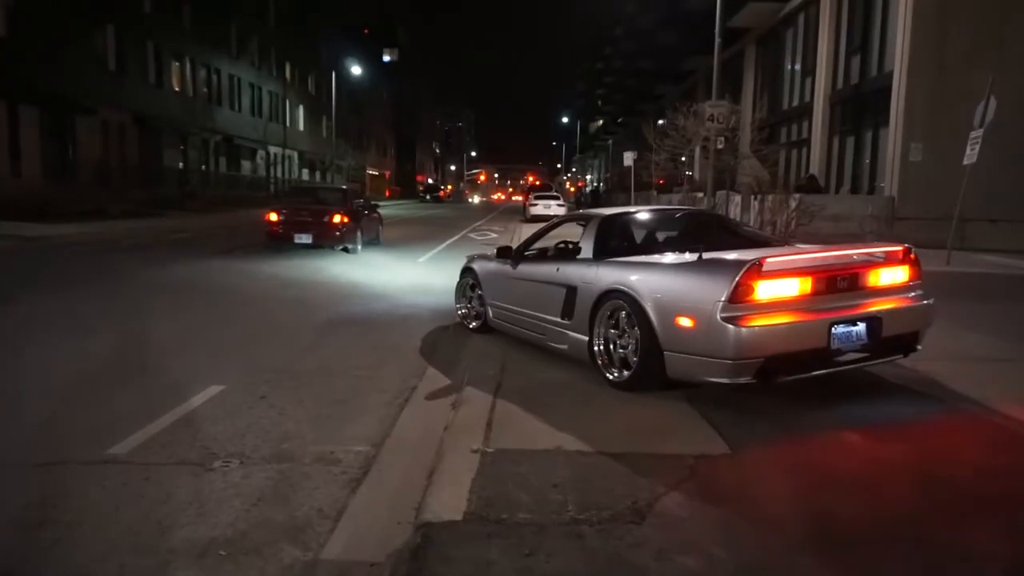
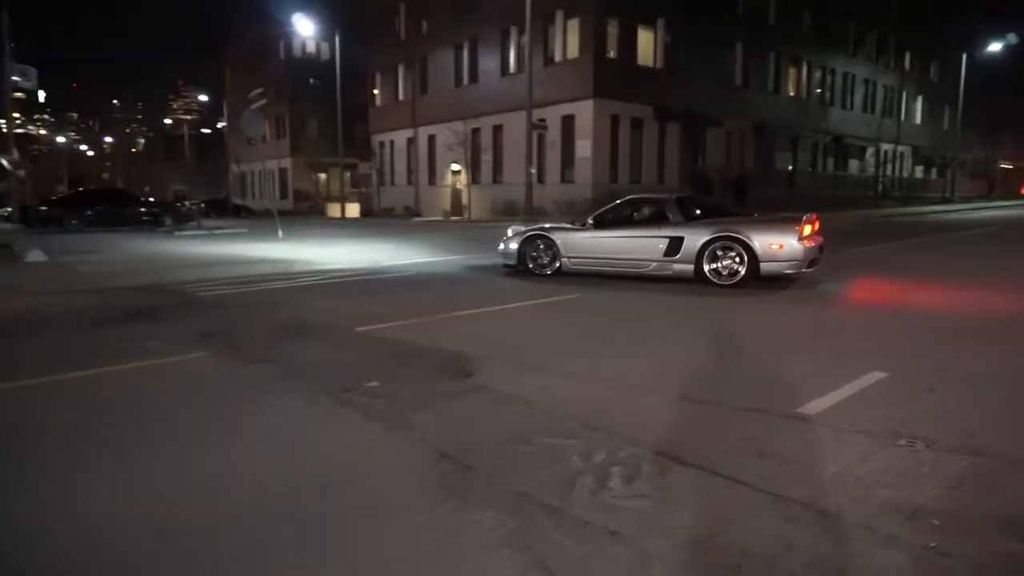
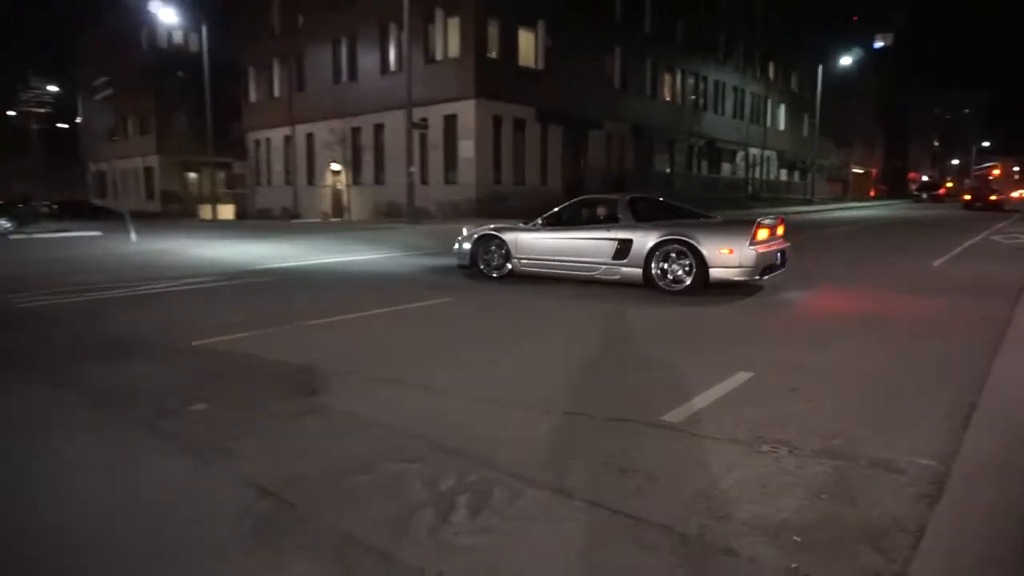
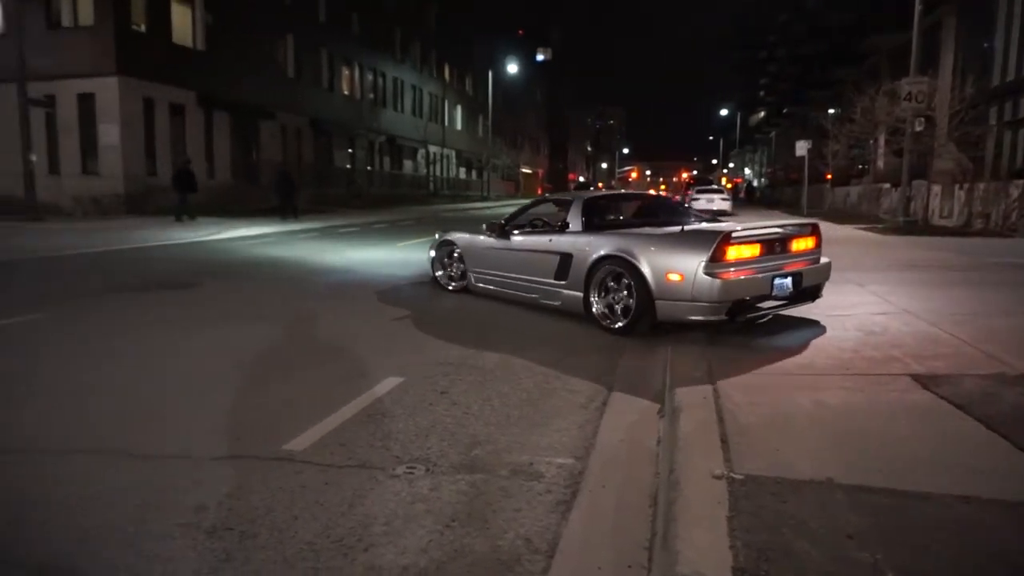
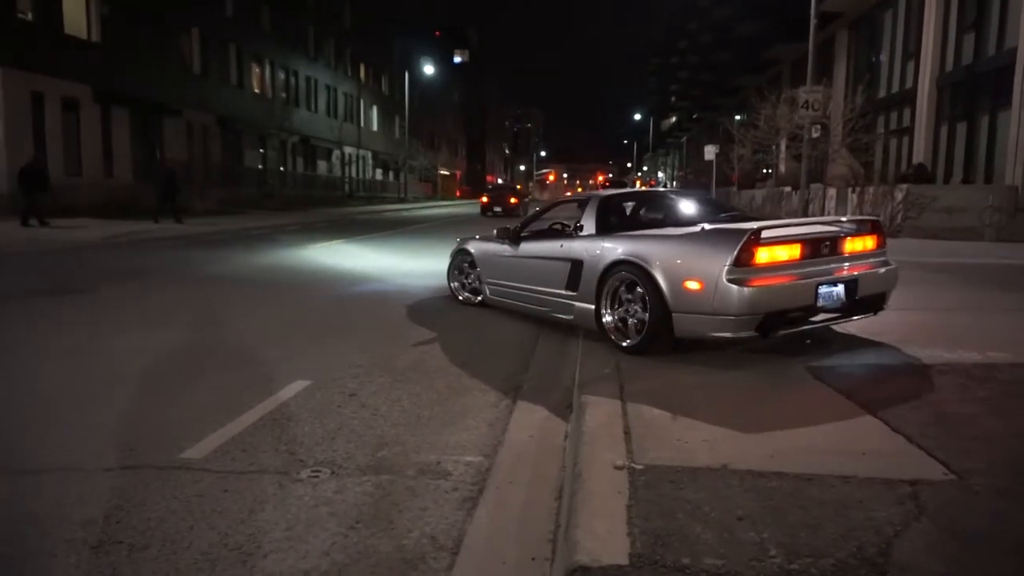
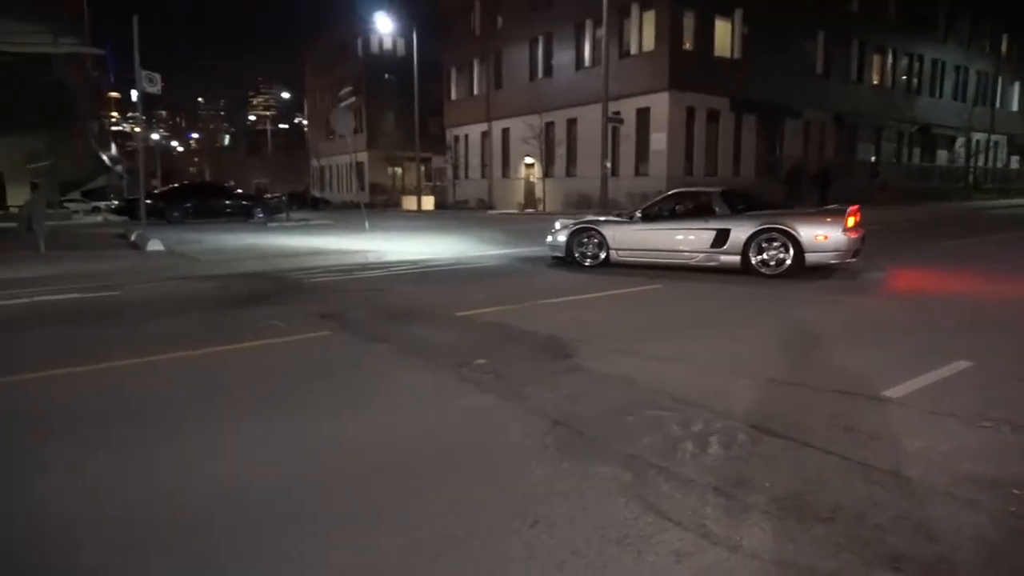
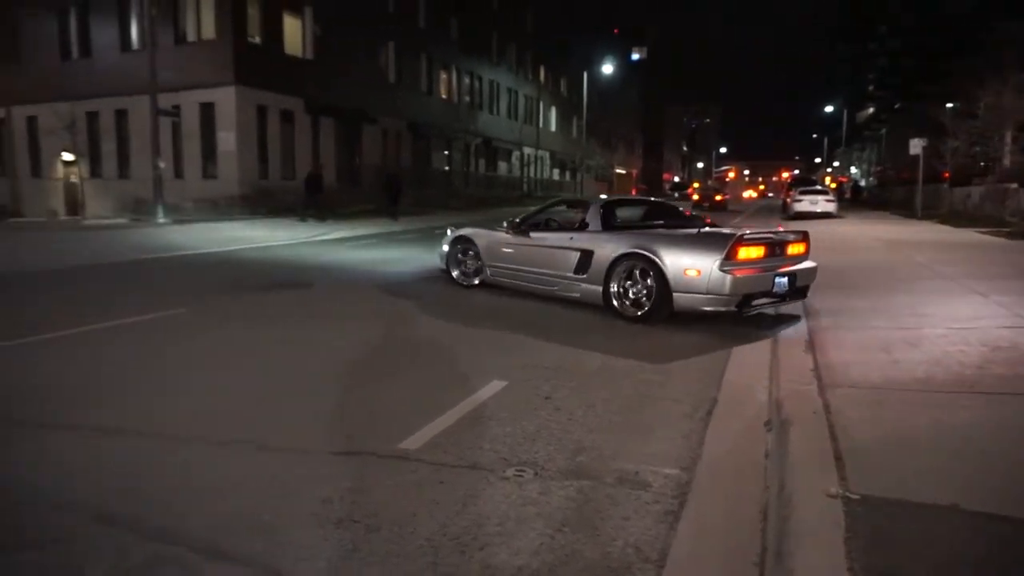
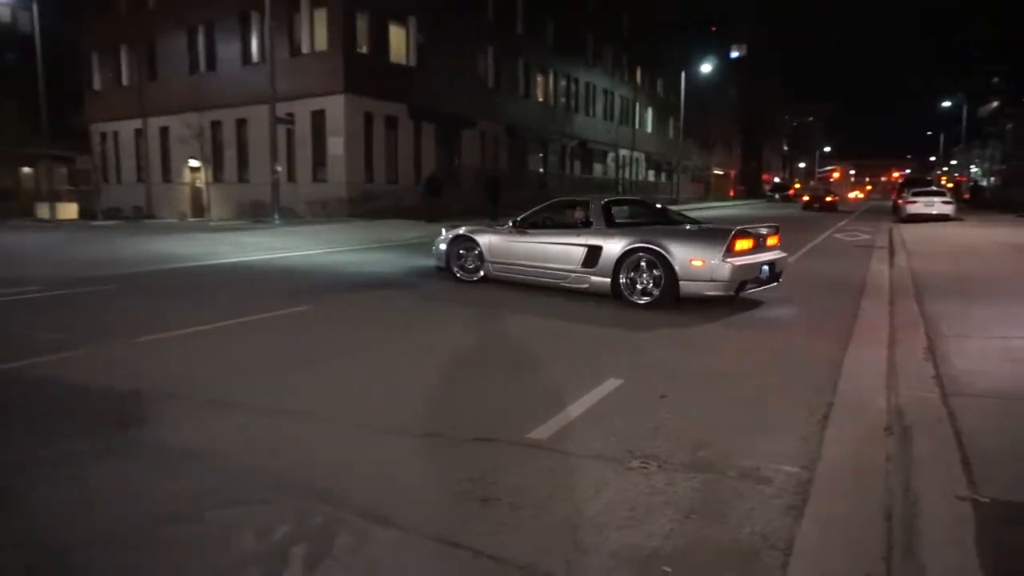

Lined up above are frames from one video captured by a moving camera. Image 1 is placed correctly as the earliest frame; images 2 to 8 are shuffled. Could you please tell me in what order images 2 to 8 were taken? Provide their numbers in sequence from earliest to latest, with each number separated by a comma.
5, 4, 7, 8, 3, 2, 6
